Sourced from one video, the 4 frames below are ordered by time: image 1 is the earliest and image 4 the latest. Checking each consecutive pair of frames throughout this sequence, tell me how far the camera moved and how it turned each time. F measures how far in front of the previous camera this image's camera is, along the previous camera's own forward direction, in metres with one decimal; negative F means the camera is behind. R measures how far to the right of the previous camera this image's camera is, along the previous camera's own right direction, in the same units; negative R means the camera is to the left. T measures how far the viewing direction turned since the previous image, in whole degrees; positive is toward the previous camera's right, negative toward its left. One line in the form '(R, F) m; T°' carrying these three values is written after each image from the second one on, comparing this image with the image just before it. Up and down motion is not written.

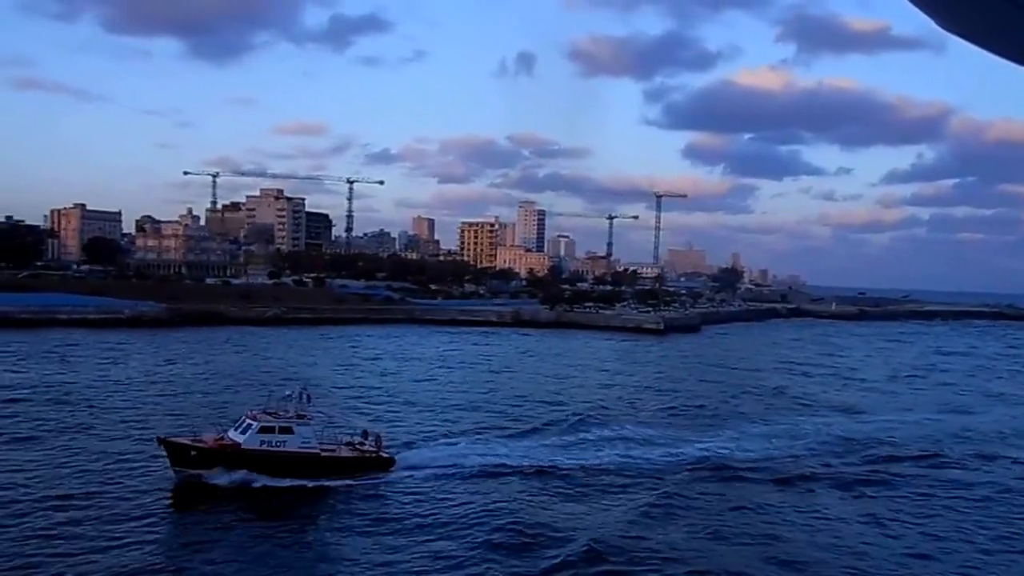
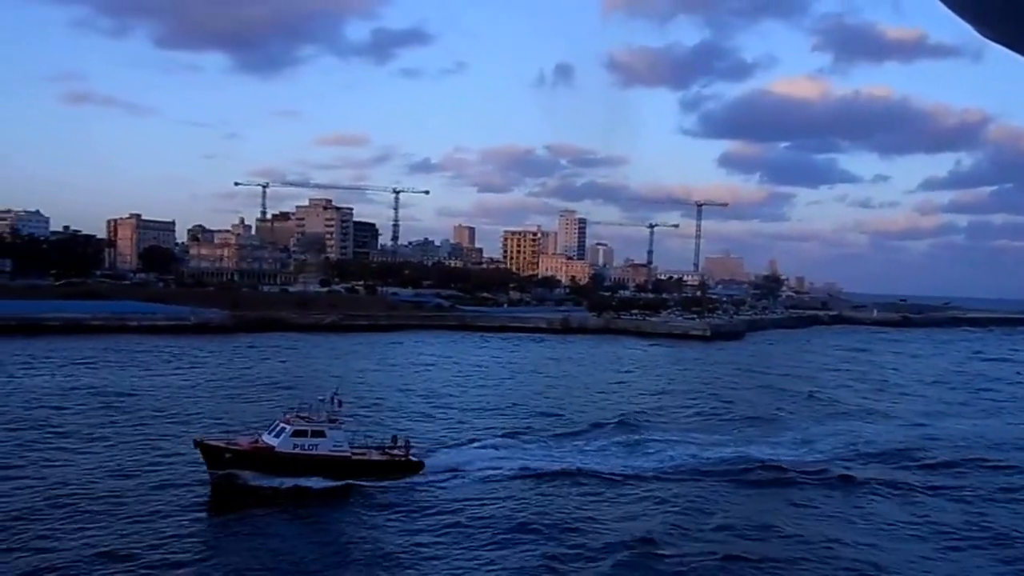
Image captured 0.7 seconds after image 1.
(-0.8, -0.7) m; -2°
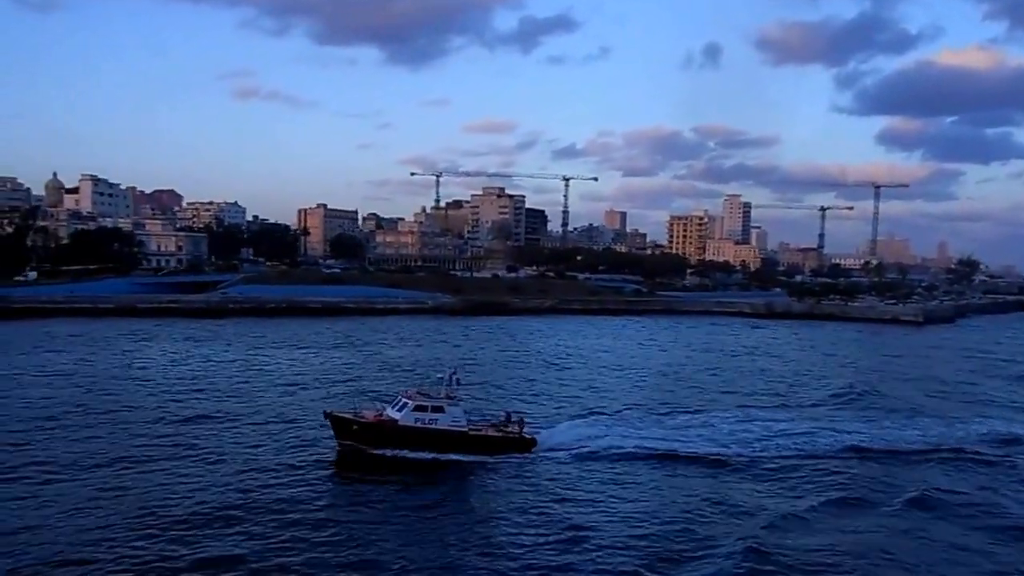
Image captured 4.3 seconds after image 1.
(-3.9, -1.5) m; -6°
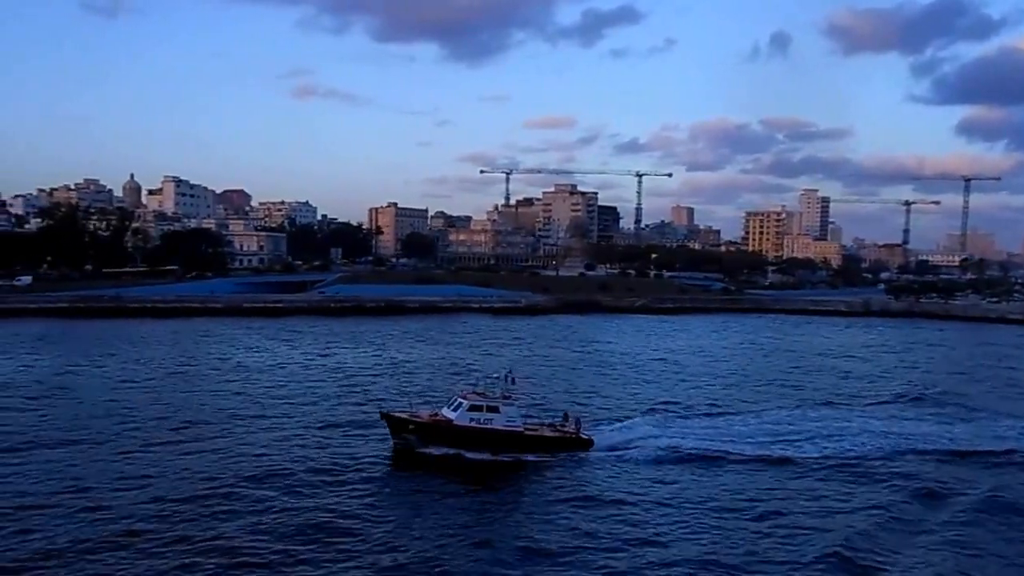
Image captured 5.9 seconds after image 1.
(-1.7, +0.1) m; -3°
